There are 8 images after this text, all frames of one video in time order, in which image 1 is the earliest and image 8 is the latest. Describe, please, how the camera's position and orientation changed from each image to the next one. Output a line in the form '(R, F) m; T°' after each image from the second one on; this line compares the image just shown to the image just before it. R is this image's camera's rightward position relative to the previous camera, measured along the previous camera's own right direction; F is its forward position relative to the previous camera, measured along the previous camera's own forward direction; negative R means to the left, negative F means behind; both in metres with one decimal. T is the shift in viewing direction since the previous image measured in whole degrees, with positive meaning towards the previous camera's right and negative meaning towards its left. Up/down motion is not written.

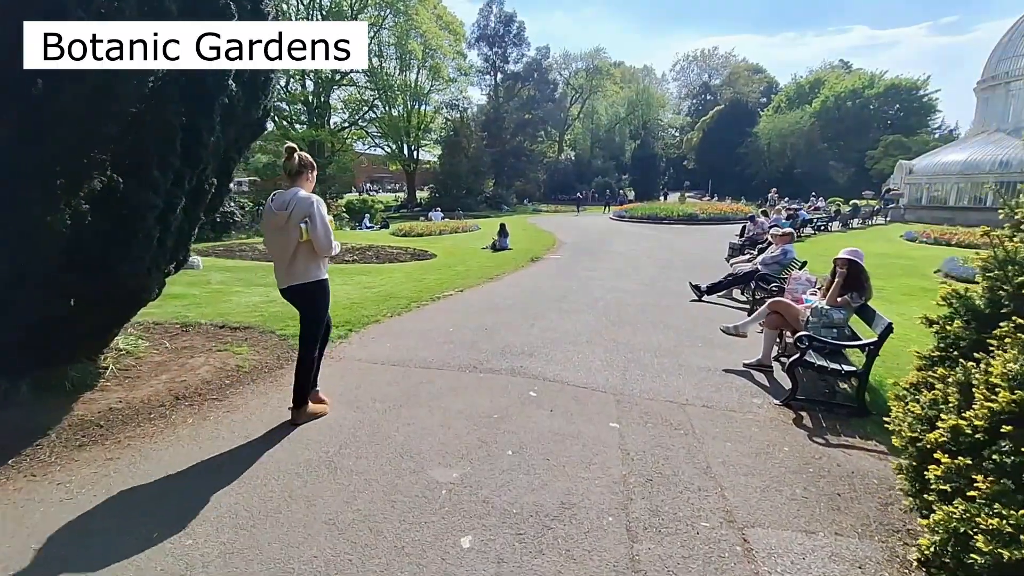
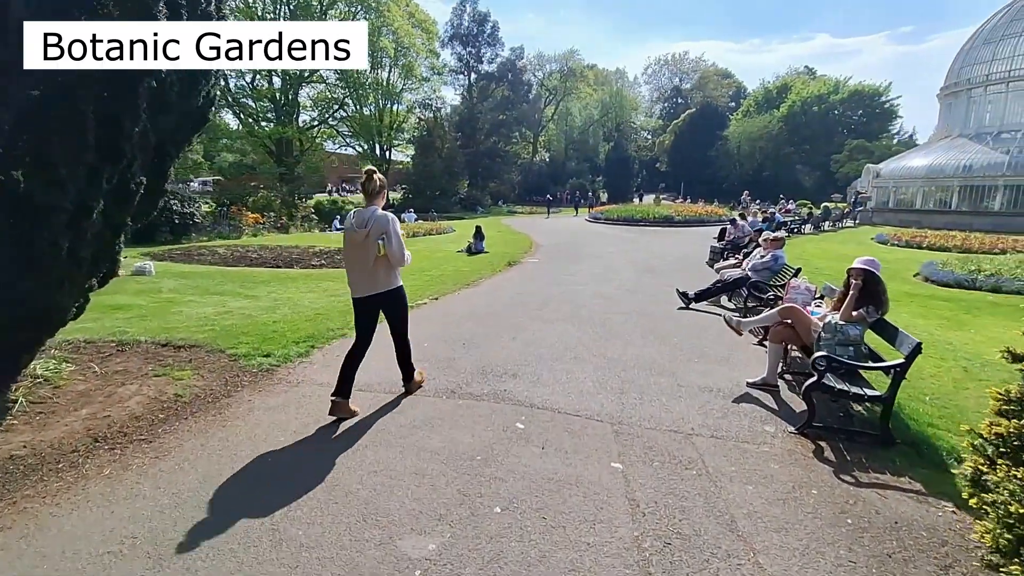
(-0.1, +0.6) m; +3°
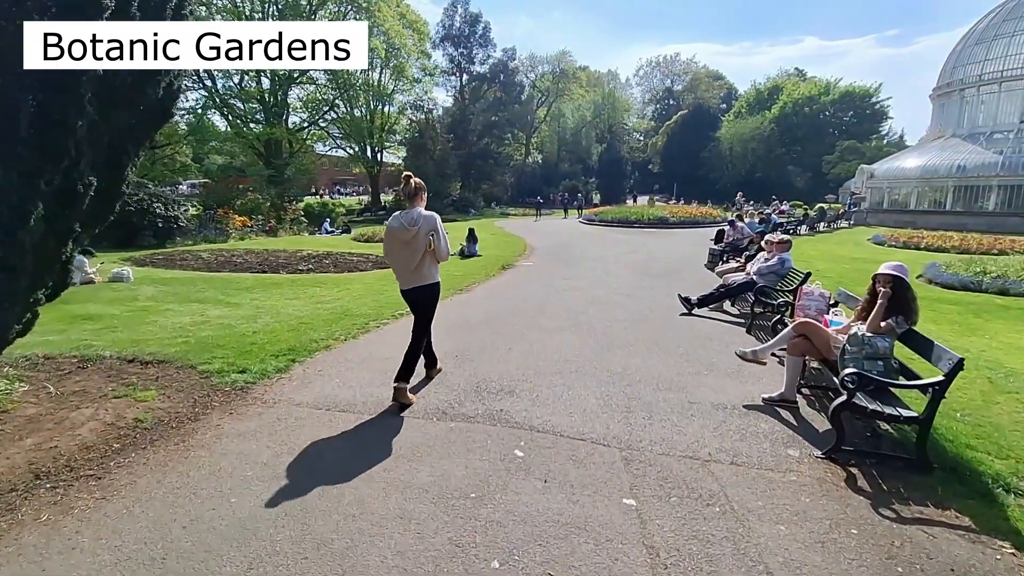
(0.0, +0.4) m; +1°
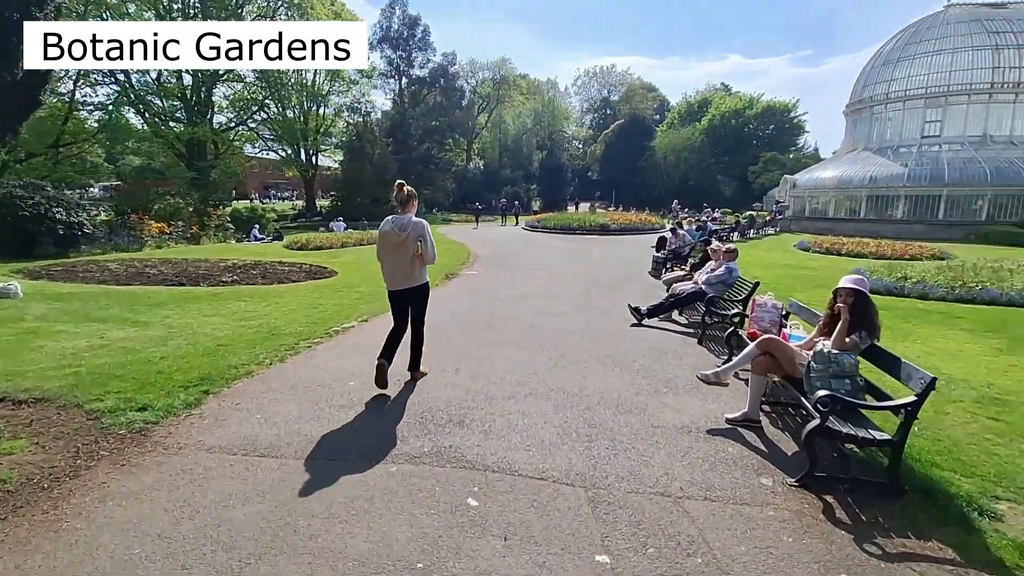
(-0.1, +0.5) m; +6°
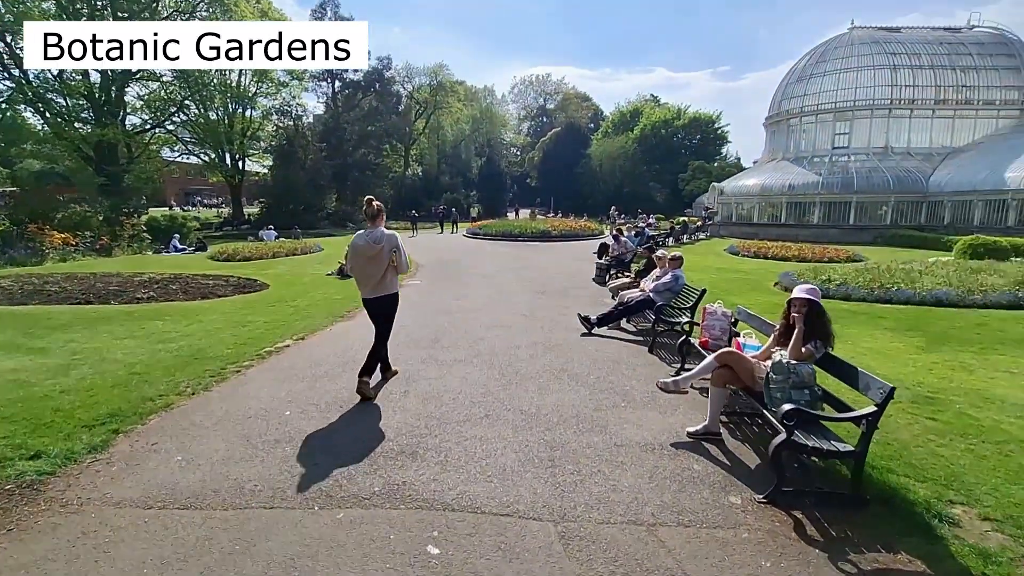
(-0.1, +0.3) m; +7°
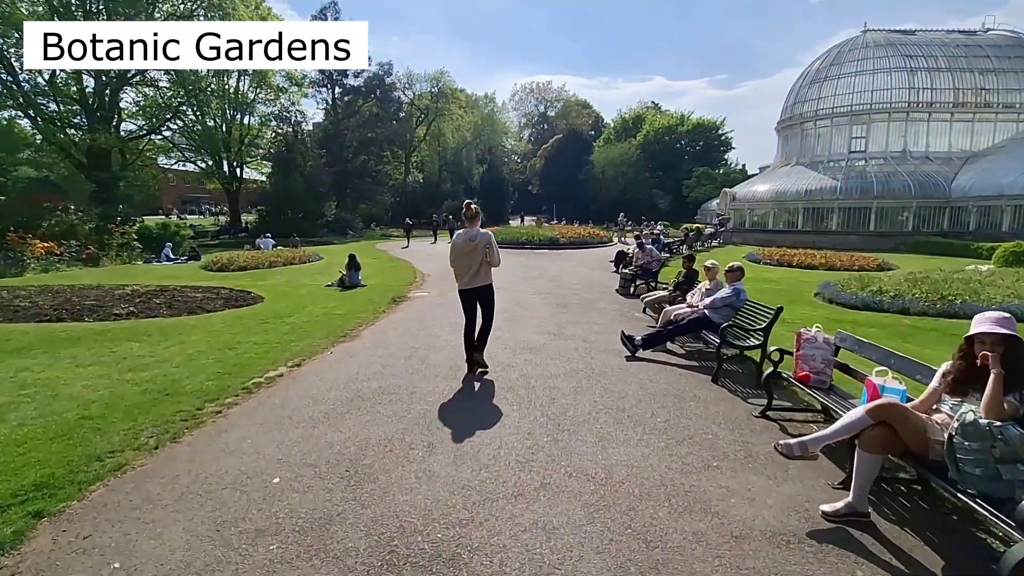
(-0.5, +1.3) m; 0°
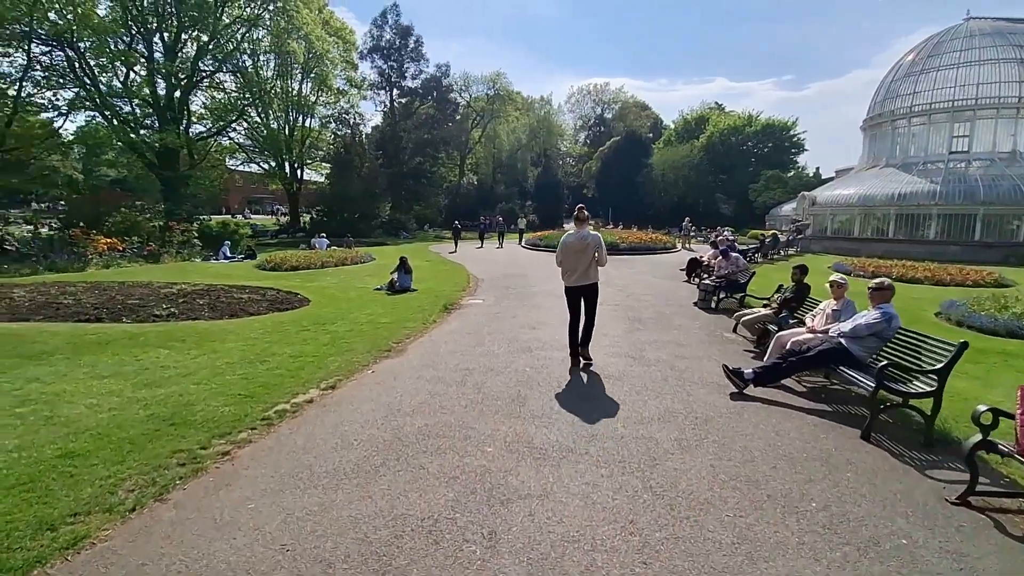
(-0.3, +1.4) m; -6°
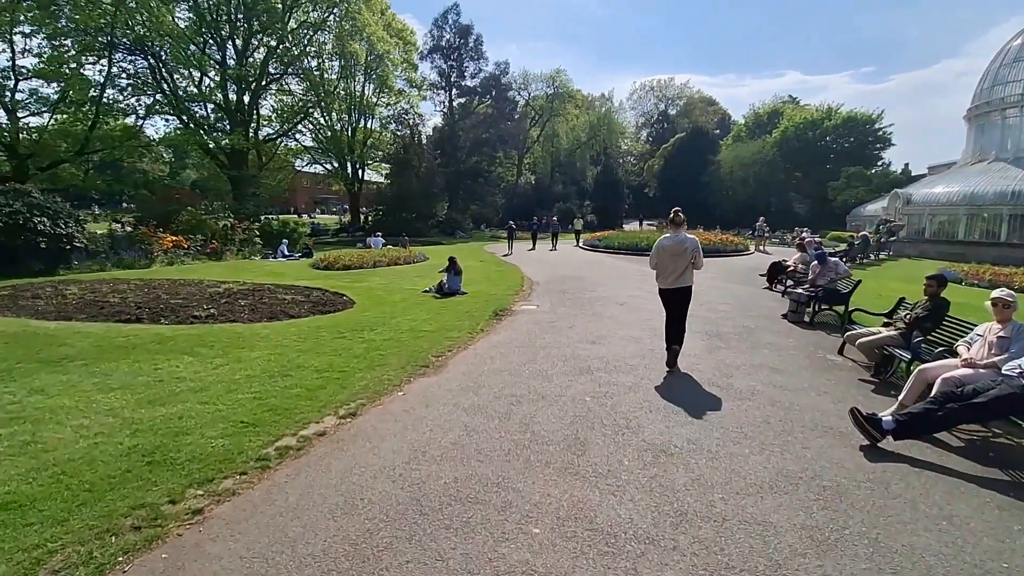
(0.0, +1.2) m; -6°
